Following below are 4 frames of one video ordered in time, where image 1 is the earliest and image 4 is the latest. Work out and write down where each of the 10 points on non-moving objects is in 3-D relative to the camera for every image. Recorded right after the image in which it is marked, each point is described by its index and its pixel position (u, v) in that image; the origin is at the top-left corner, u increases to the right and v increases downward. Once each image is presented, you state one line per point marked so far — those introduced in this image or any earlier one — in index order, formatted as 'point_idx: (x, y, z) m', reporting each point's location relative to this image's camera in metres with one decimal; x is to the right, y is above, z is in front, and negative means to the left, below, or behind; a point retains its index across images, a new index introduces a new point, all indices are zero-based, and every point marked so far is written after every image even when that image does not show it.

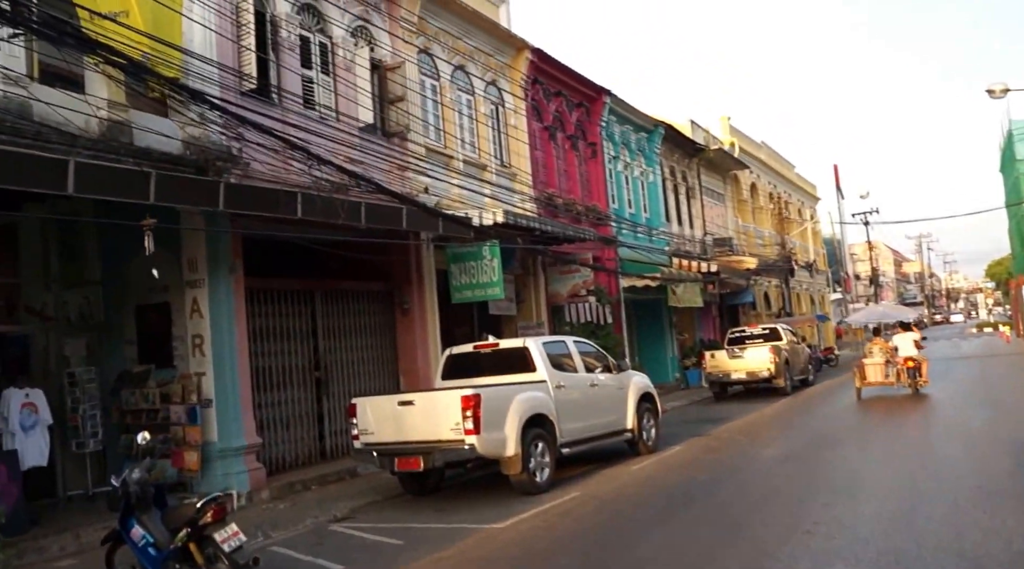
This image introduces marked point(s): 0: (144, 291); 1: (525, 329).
0: (-4.8, -0.1, +11.1) m
1: (+0.3, -1.0, +18.2) m
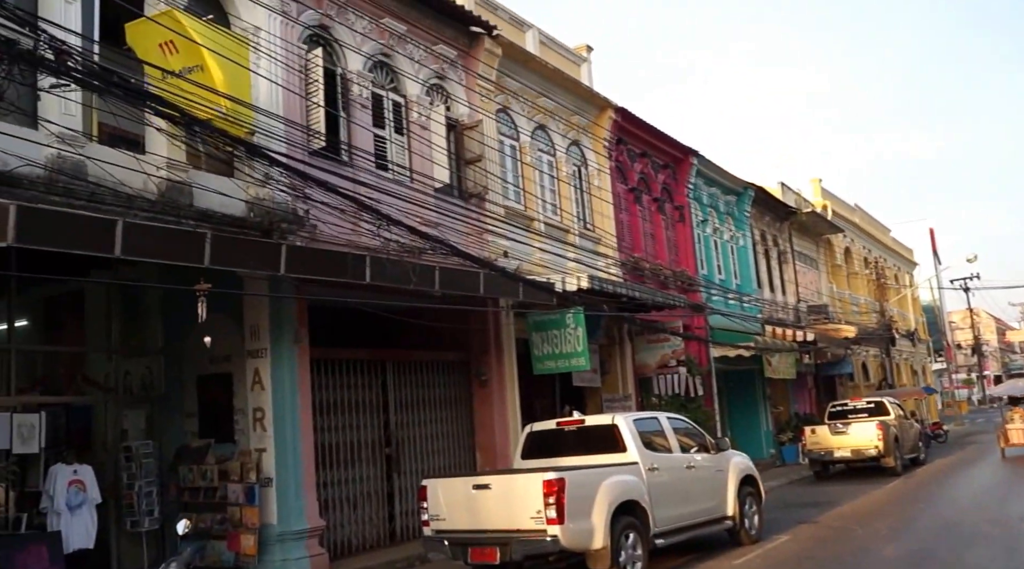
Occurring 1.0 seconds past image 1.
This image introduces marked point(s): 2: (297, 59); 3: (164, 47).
0: (-3.8, -0.9, +10.5) m
1: (+2.0, -2.4, +17.0) m
2: (-2.7, +2.8, +10.5) m
3: (-3.5, +2.4, +8.5) m
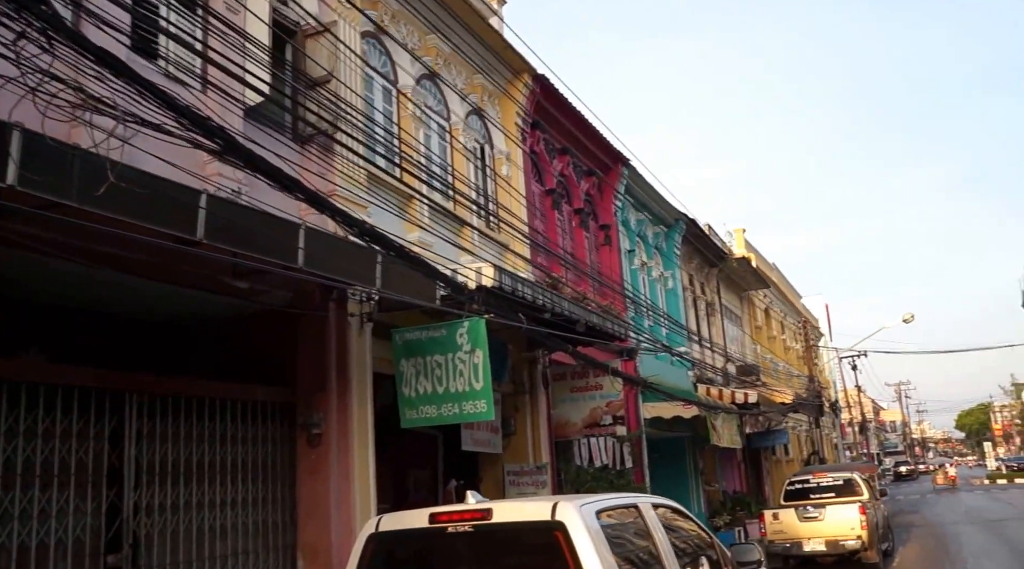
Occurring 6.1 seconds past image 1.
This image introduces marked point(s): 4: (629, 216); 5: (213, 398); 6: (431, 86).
0: (-4.8, -0.5, +4.8) m
1: (+0.1, -2.7, +11.8) m
2: (-3.5, +3.2, +5.2) m
3: (-4.1, +3.0, +3.1) m
4: (+2.5, +1.5, +18.0) m
5: (-2.6, -0.9, +7.2) m
6: (-1.0, +2.6, +11.0) m
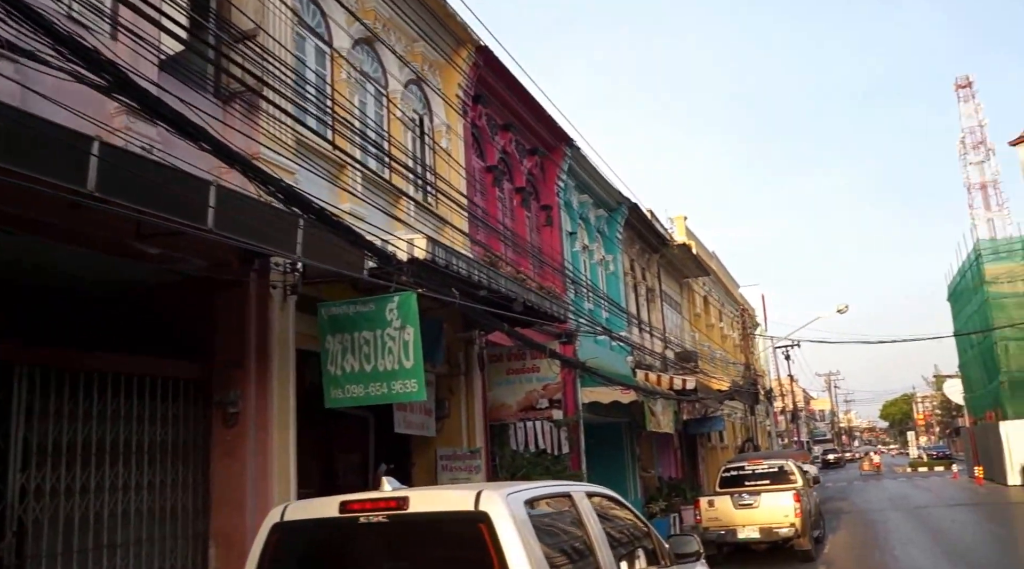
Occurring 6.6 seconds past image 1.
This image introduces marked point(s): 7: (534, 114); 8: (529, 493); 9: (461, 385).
0: (-5.1, -0.2, +4.0) m
1: (-0.9, -2.4, +11.4) m
2: (-3.8, +3.5, +4.5) m
3: (-4.3, +3.2, +2.3) m
4: (+1.3, +1.9, +17.7) m
5: (-3.1, -0.7, +6.6) m
6: (-1.7, +2.9, +10.4) m
7: (+0.4, +3.1, +15.1) m
8: (+0.1, -1.1, +4.4) m
9: (-0.7, -1.4, +11.8) m
